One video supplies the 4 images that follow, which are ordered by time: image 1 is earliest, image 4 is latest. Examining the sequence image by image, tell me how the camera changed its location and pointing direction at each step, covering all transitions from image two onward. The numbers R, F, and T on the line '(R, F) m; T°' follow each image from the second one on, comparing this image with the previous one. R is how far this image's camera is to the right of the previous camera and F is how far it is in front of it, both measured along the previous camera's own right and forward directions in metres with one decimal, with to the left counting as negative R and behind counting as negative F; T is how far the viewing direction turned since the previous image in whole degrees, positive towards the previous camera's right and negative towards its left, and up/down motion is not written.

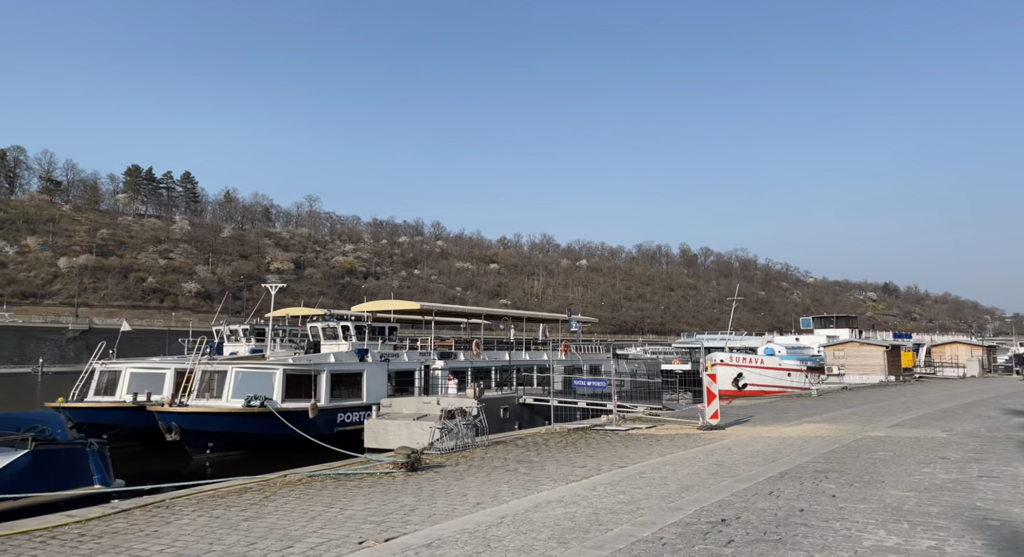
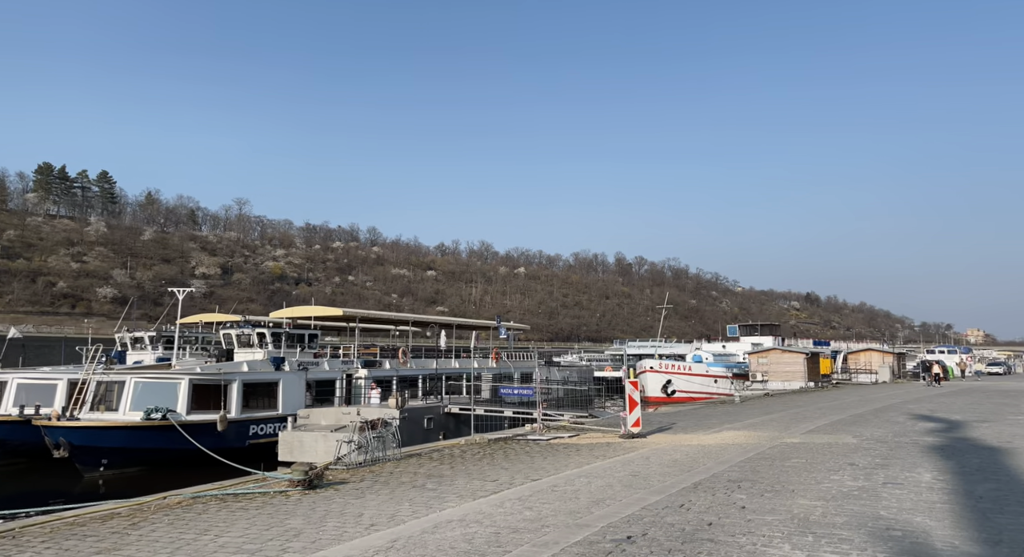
(+0.3, +0.3) m; +5°
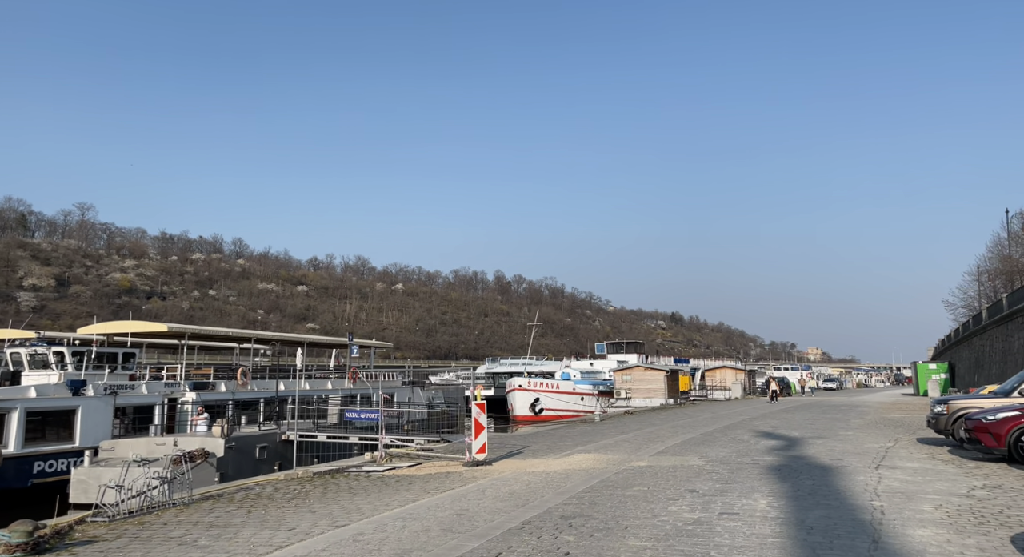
(+0.8, +1.0) m; +9°
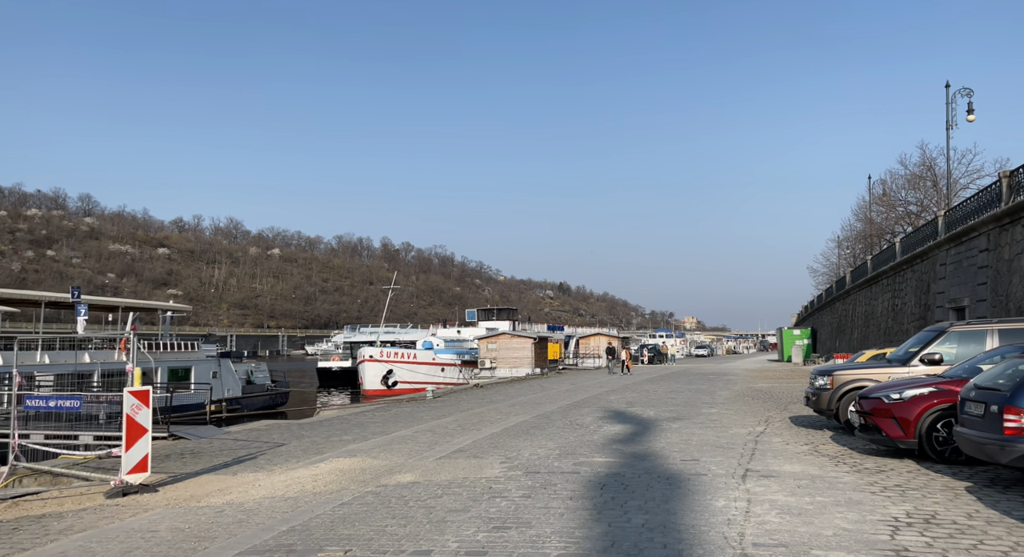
(+2.6, +5.6) m; +8°
